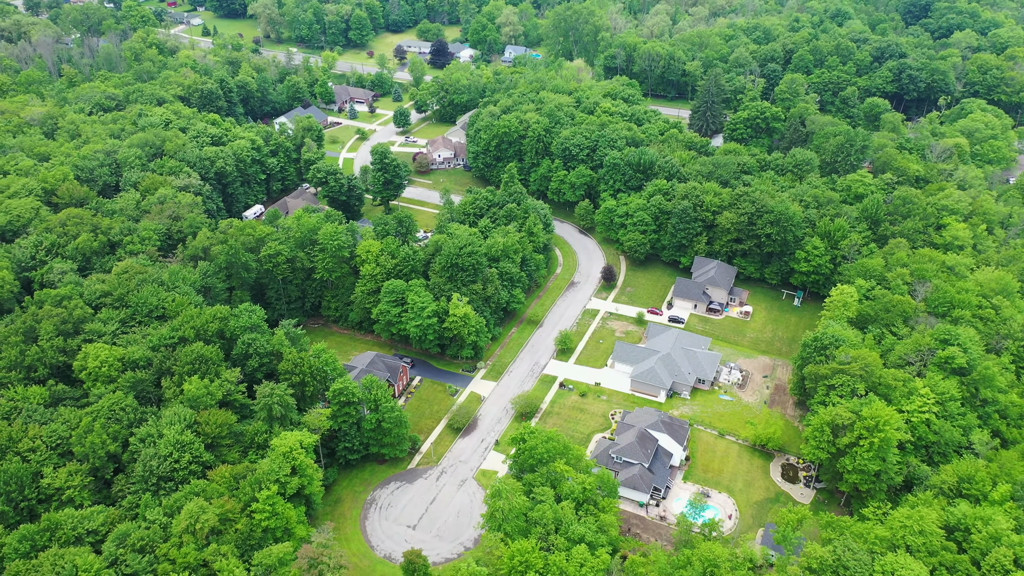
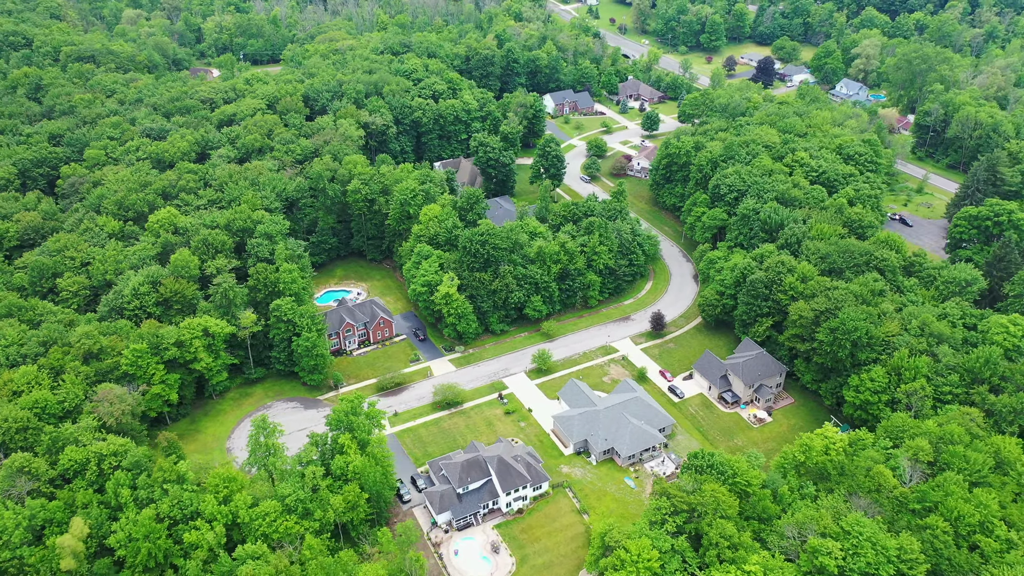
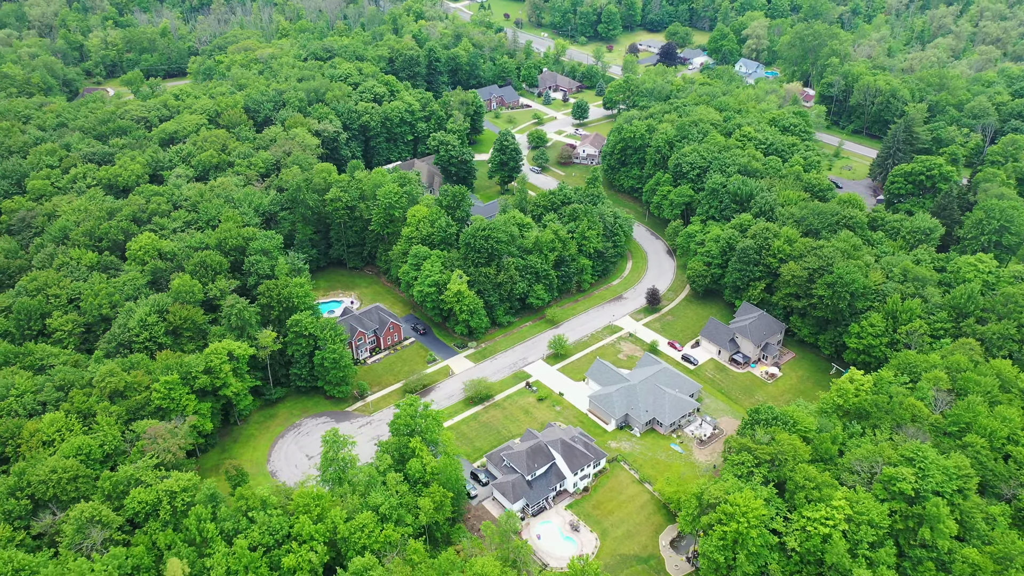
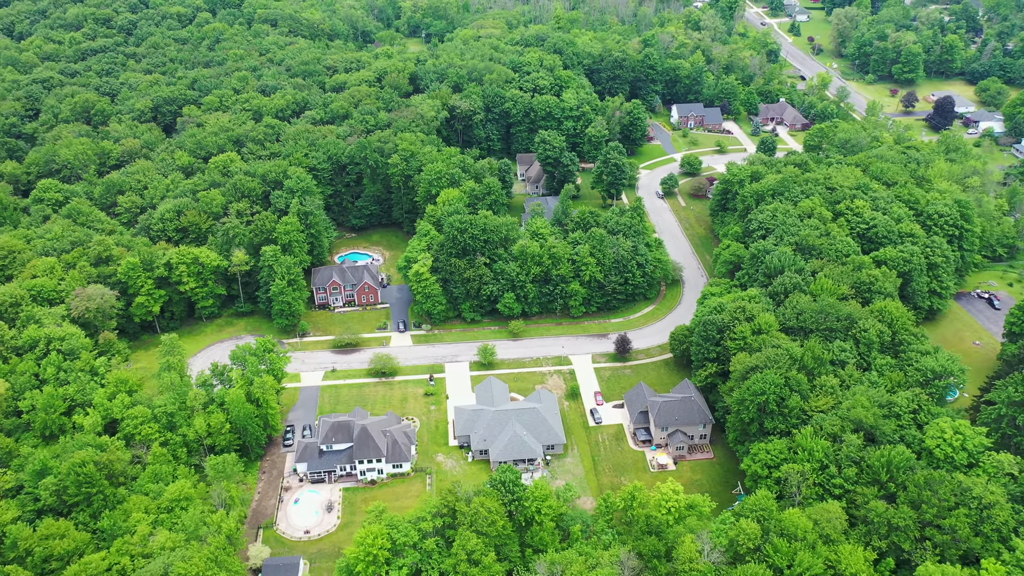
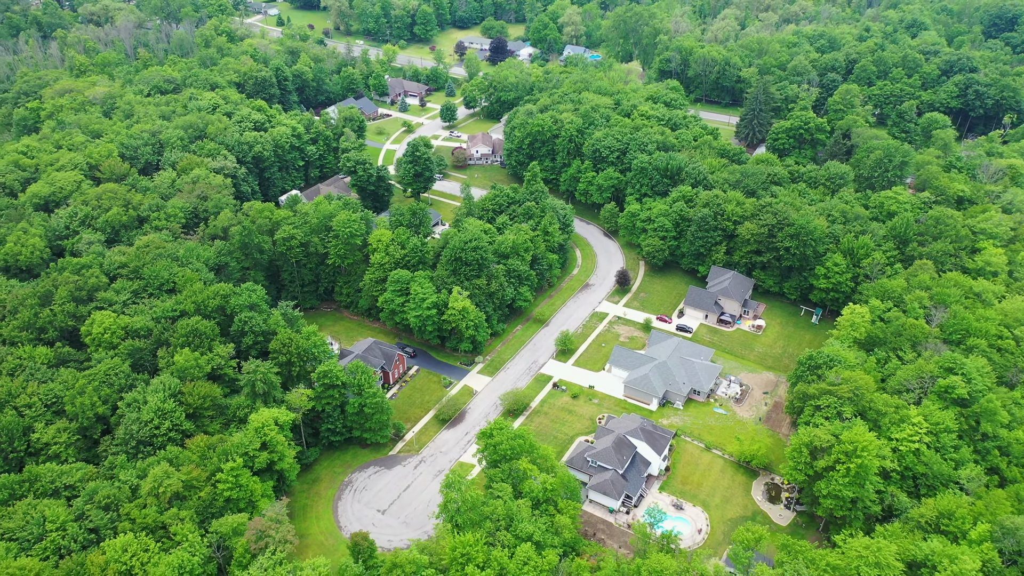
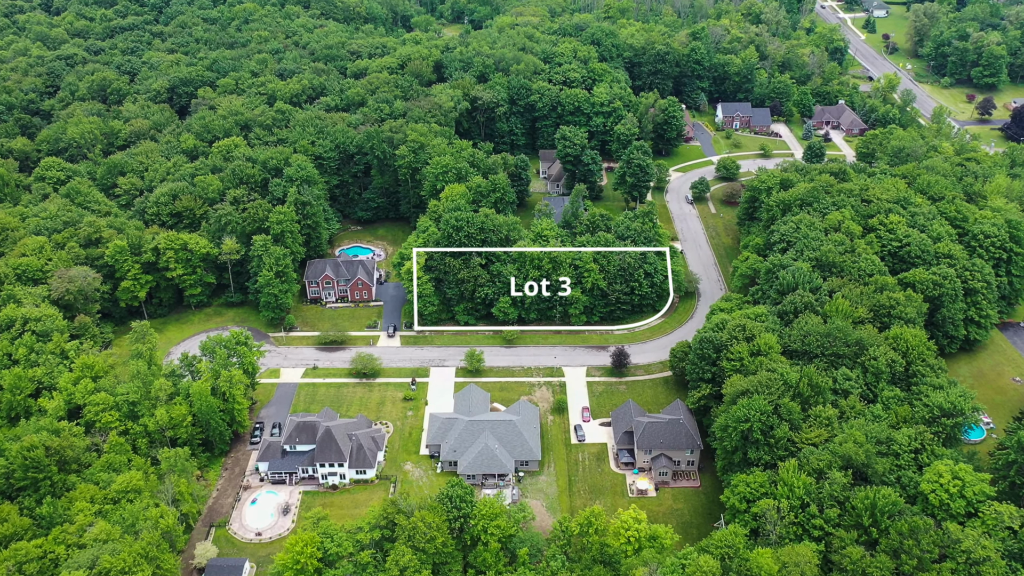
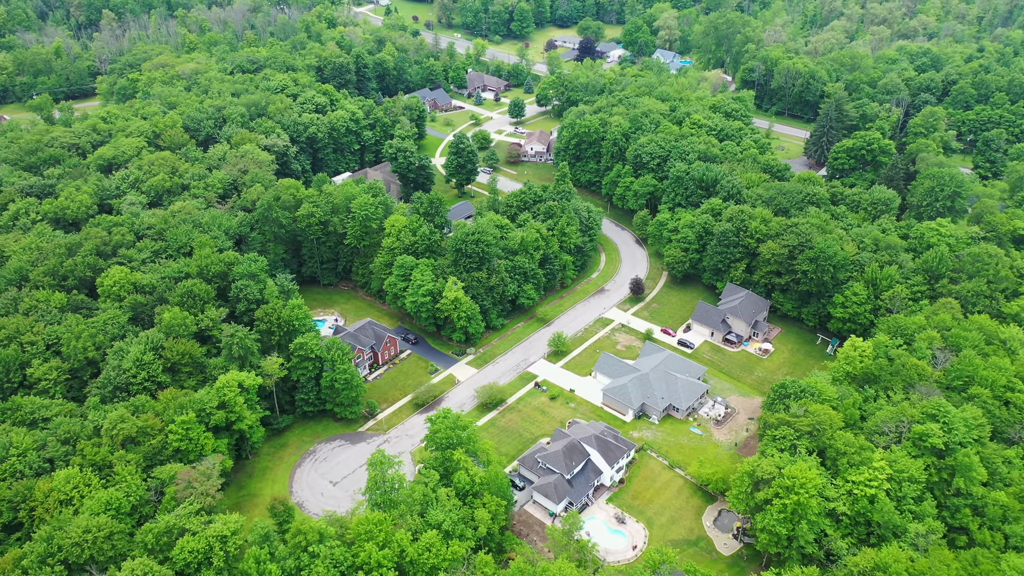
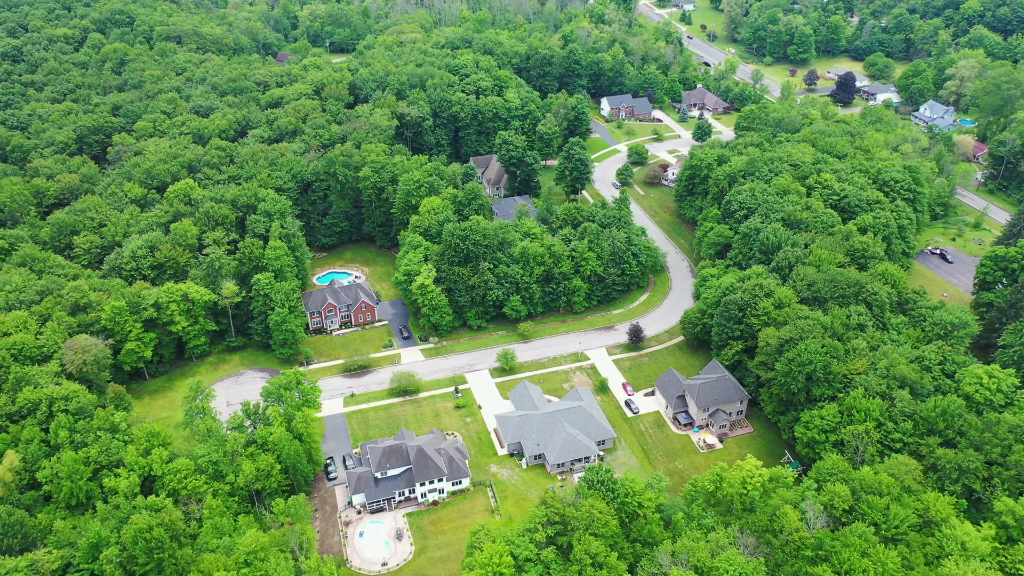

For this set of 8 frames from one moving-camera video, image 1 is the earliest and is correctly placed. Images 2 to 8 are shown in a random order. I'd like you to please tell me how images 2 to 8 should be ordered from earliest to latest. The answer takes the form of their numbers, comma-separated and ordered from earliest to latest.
5, 7, 3, 2, 8, 4, 6
